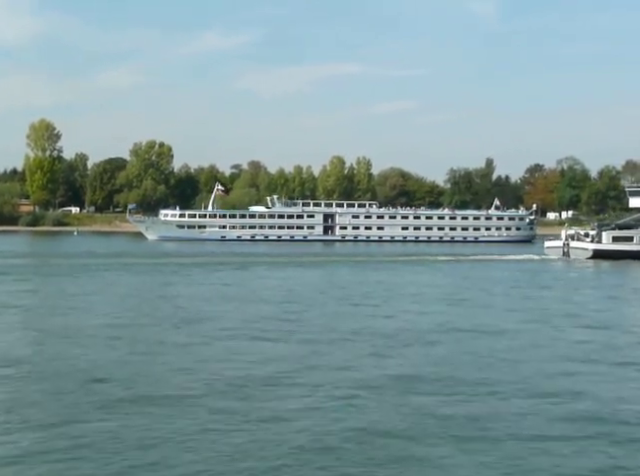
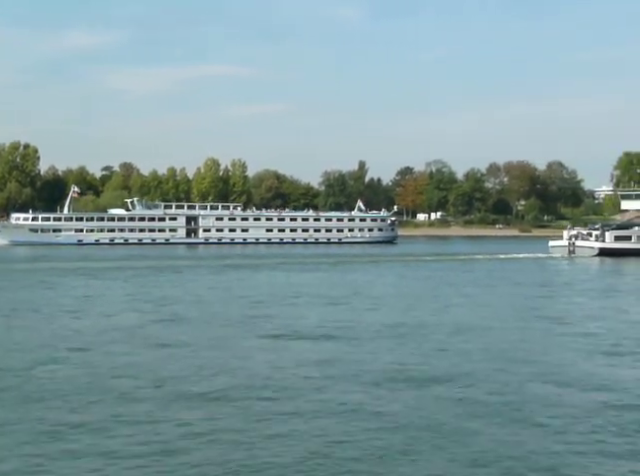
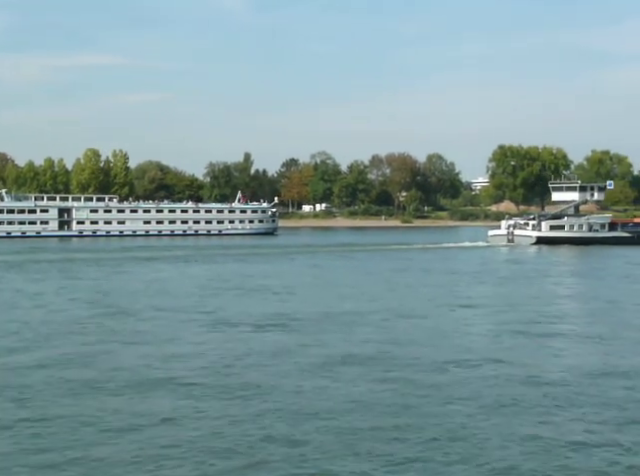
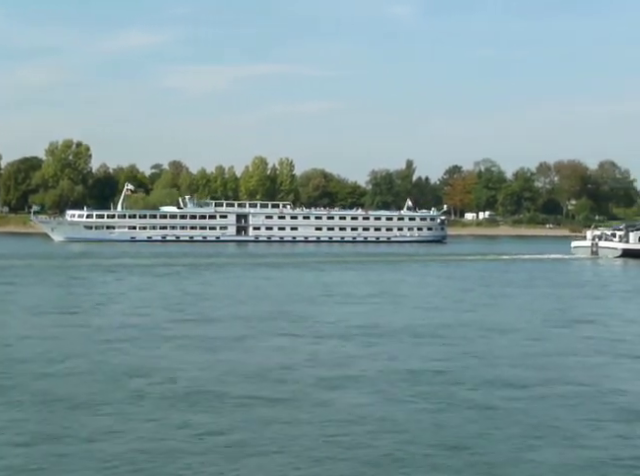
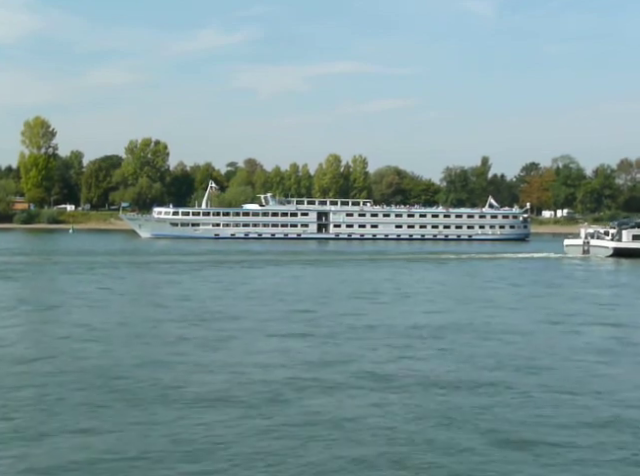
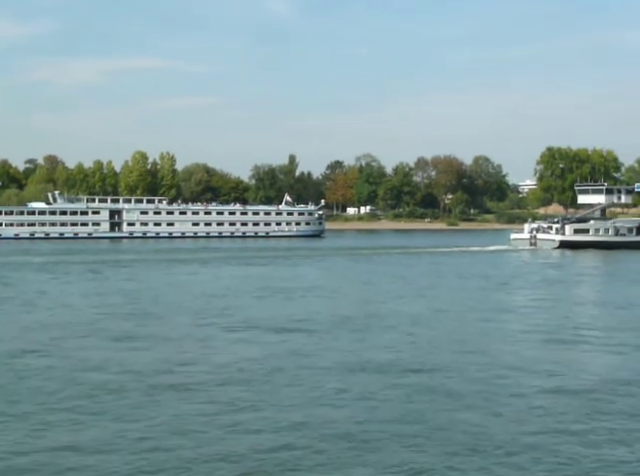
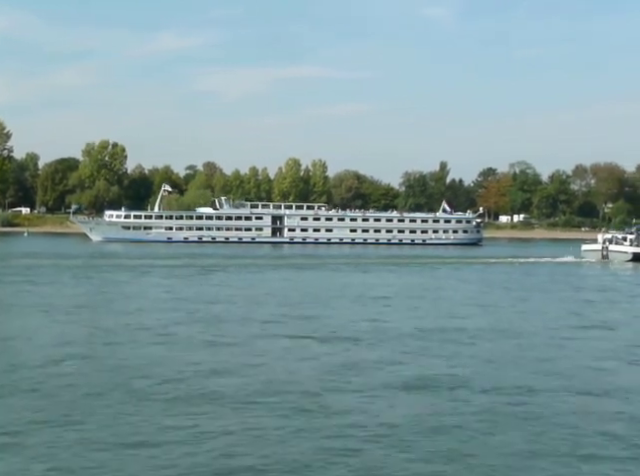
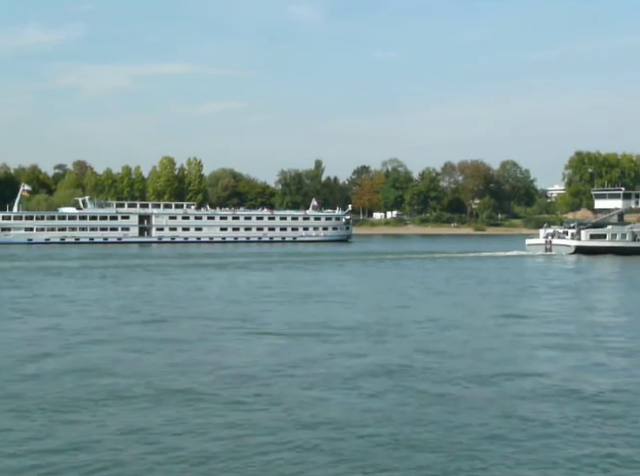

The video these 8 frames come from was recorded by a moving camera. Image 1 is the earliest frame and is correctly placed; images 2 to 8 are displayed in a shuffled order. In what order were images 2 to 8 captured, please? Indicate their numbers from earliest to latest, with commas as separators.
5, 7, 4, 2, 8, 6, 3
